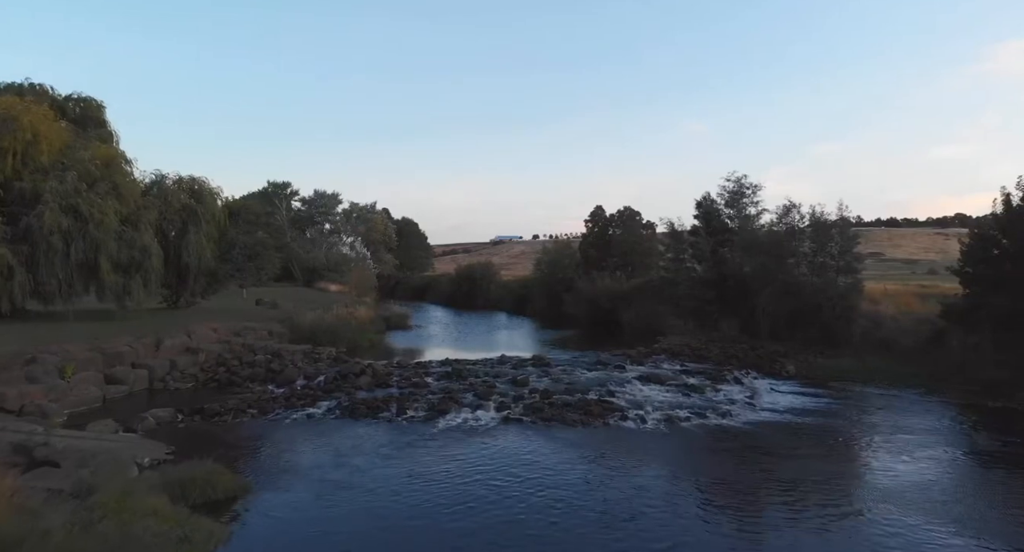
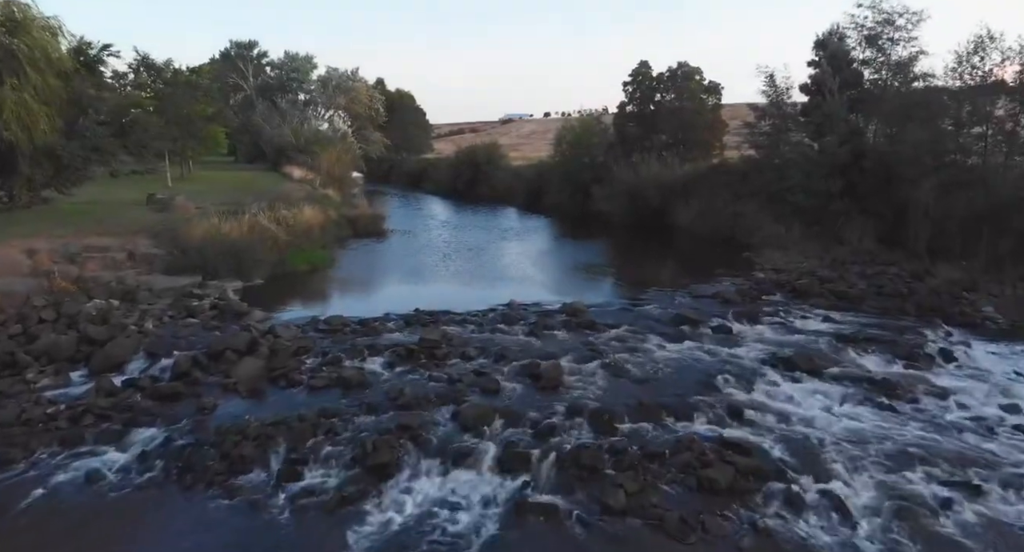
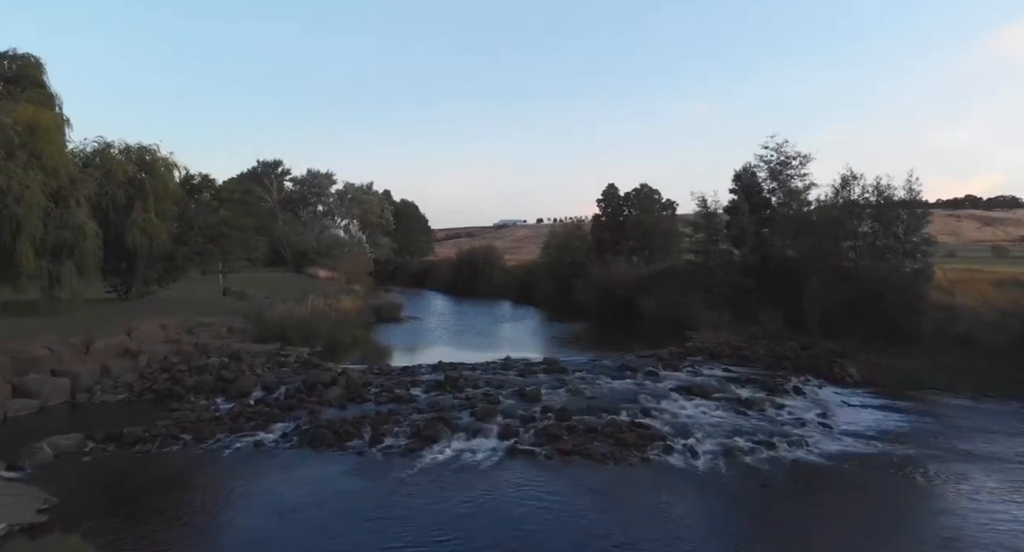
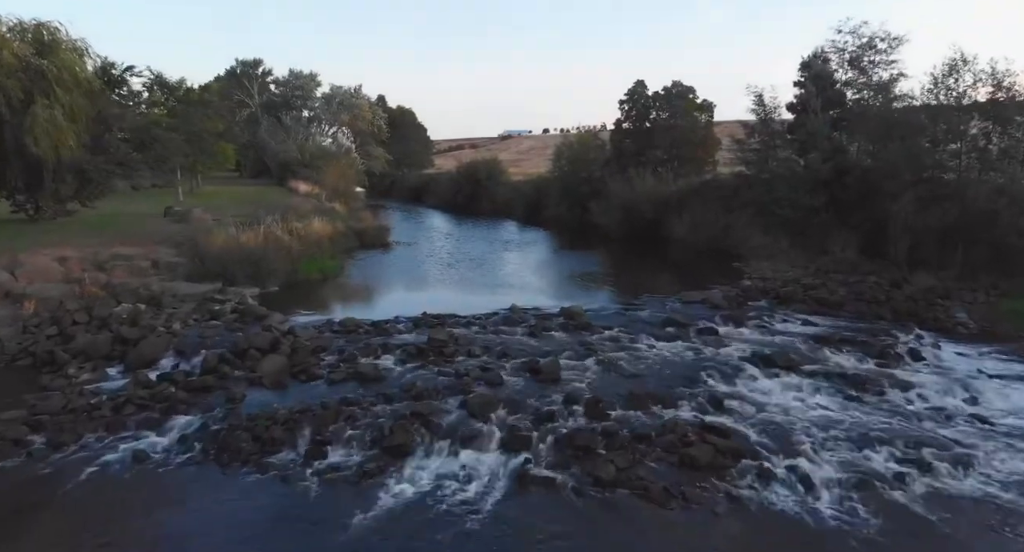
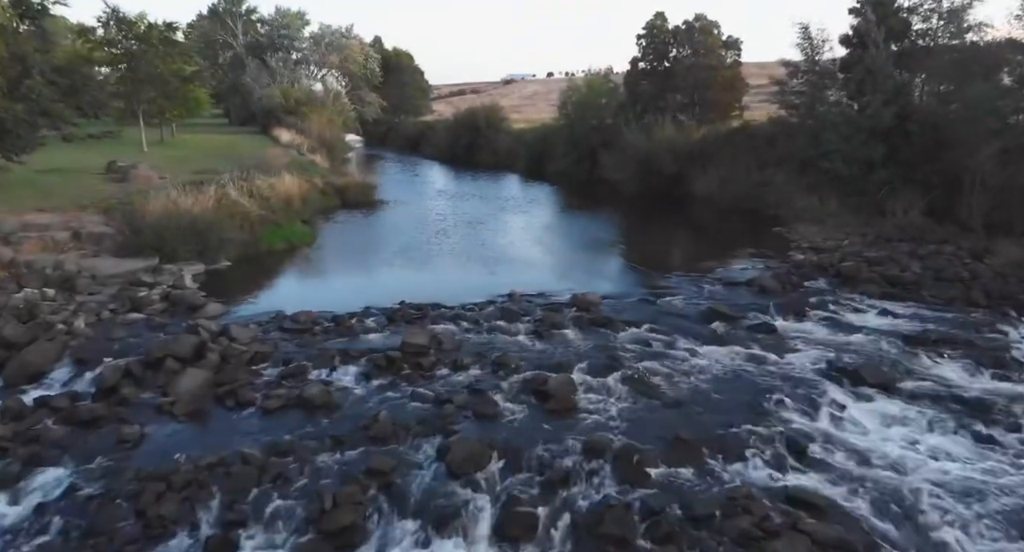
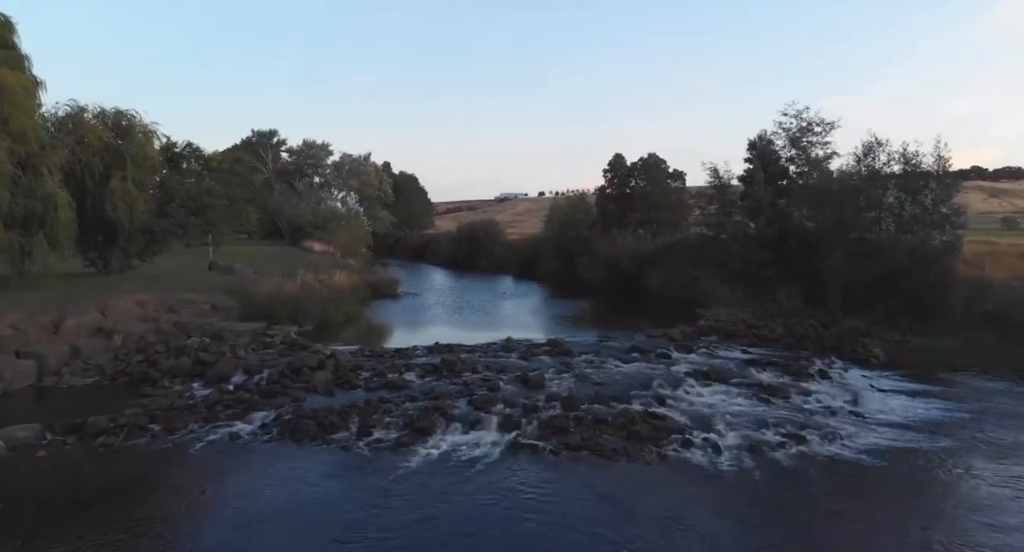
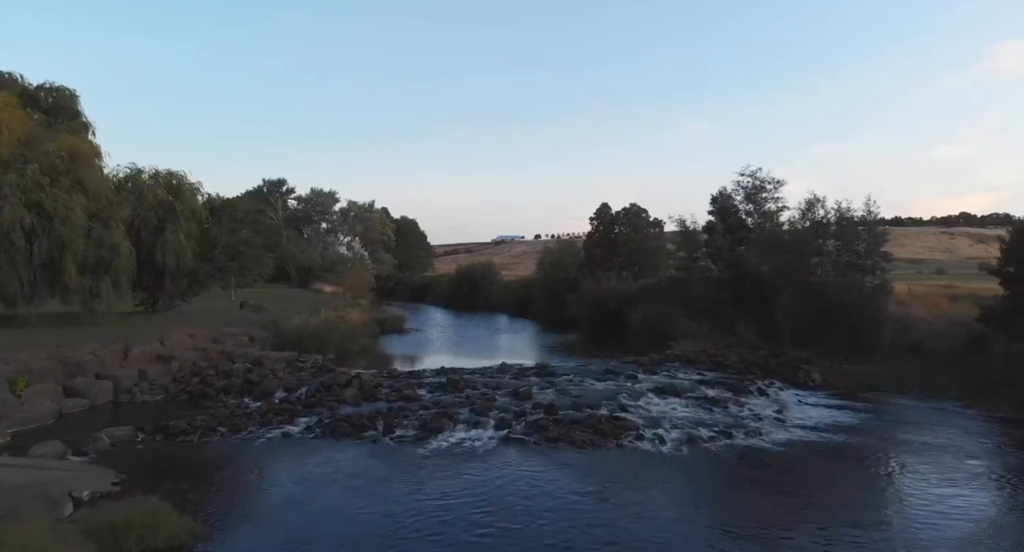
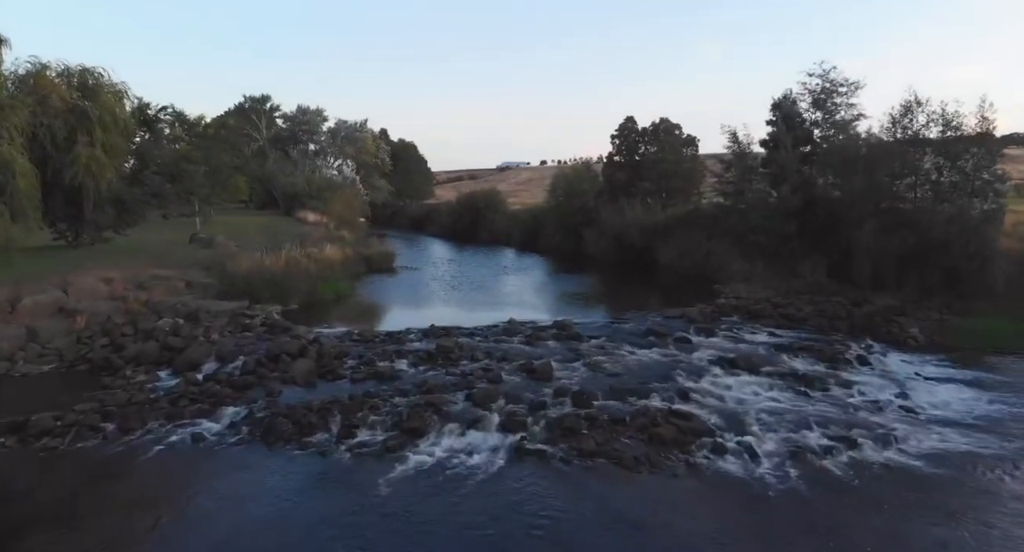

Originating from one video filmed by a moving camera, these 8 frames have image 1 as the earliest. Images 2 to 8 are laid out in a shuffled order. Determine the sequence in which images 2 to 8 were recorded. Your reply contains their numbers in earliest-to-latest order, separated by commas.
7, 3, 6, 8, 4, 2, 5
